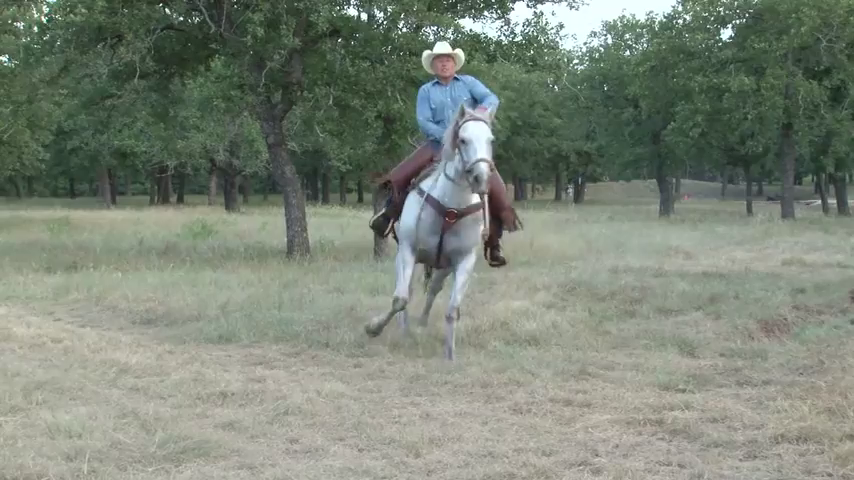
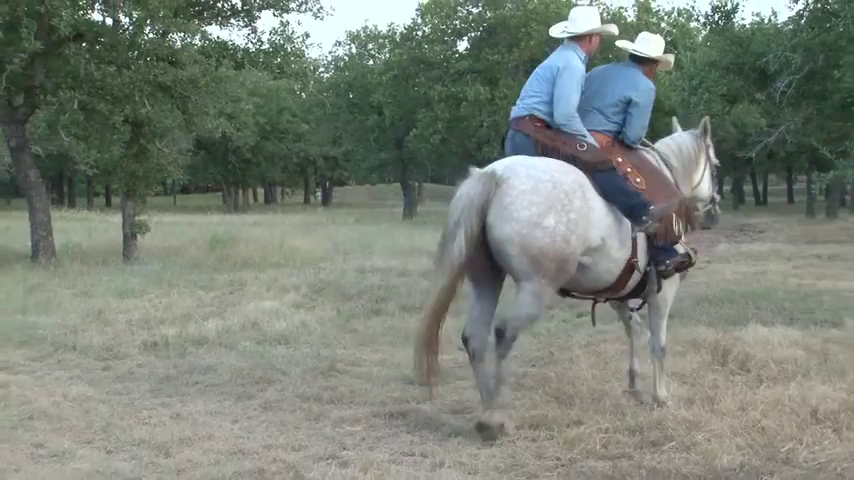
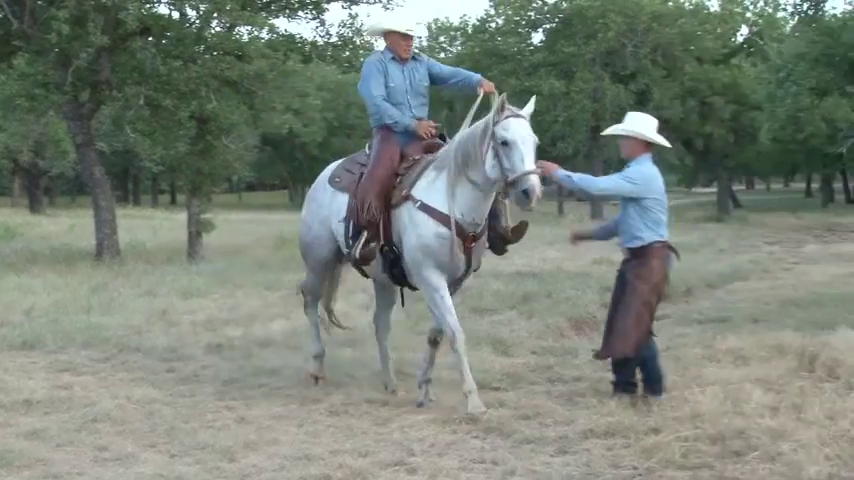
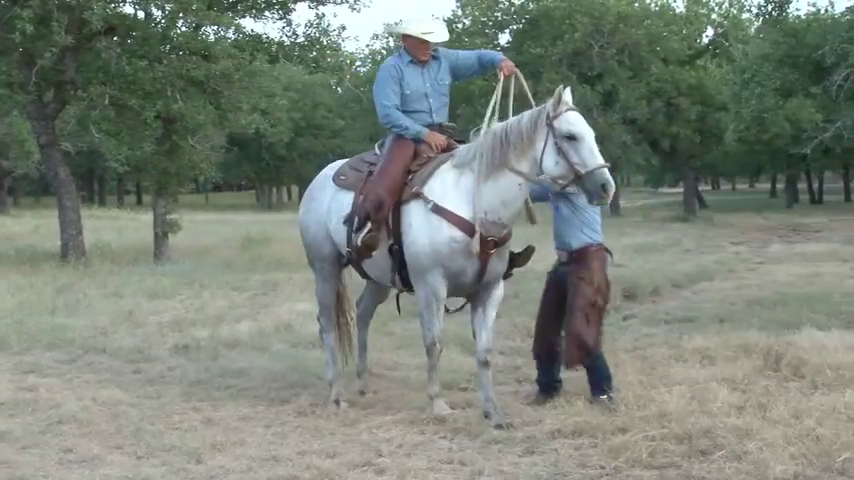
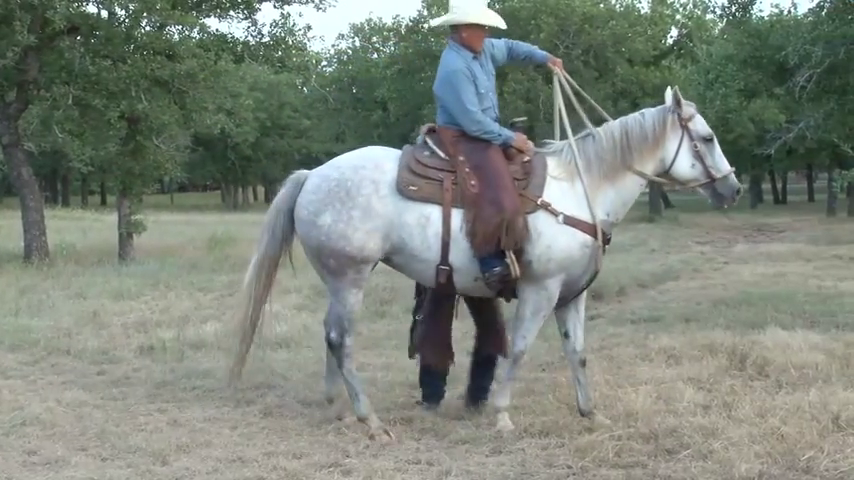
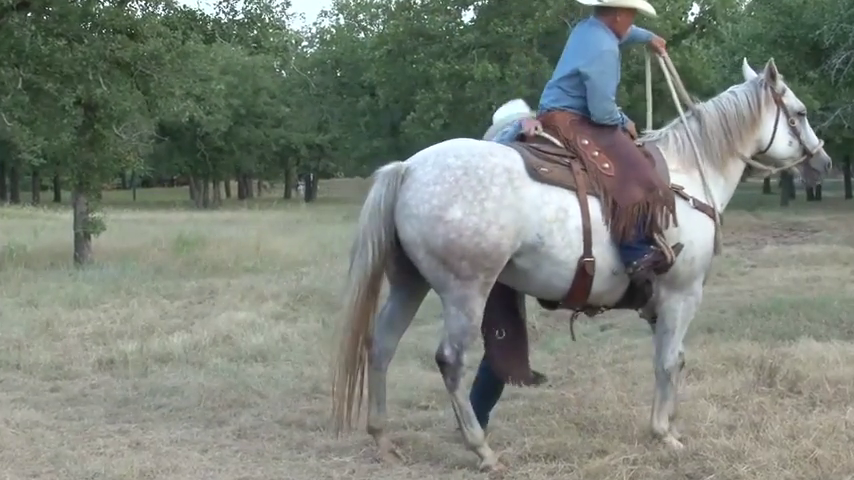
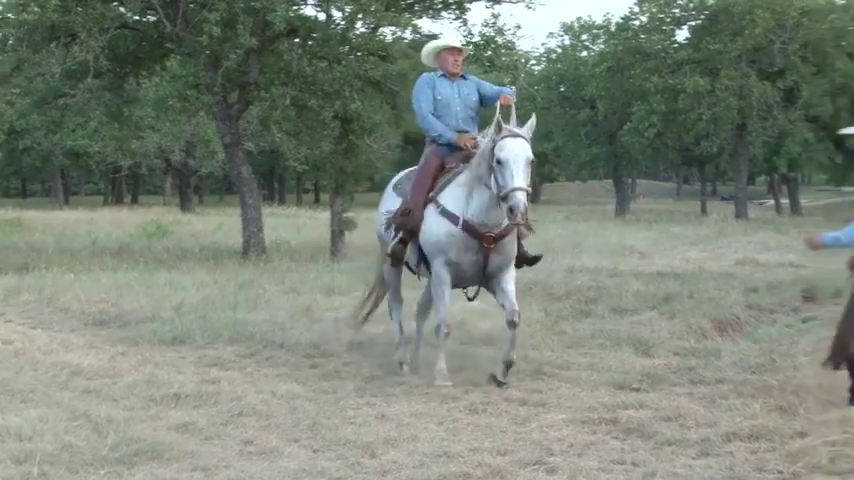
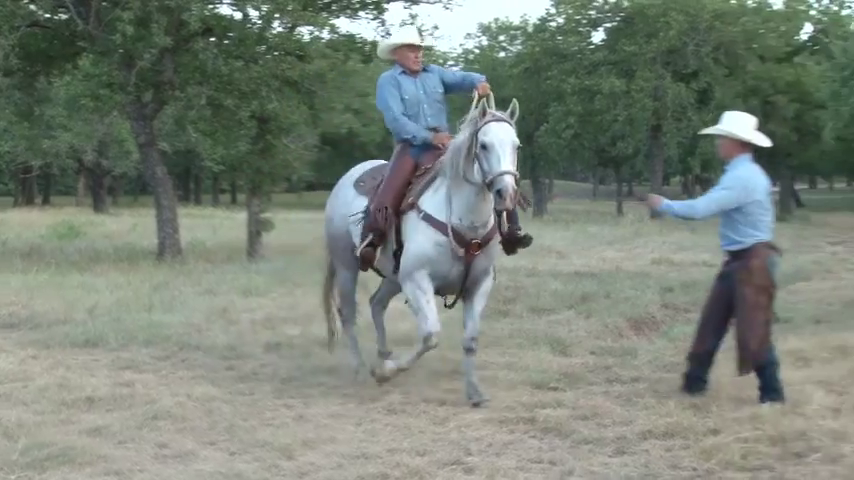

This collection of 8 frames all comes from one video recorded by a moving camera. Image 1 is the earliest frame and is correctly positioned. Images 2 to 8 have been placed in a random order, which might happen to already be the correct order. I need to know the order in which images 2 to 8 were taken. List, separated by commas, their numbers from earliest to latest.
7, 8, 3, 4, 5, 6, 2
